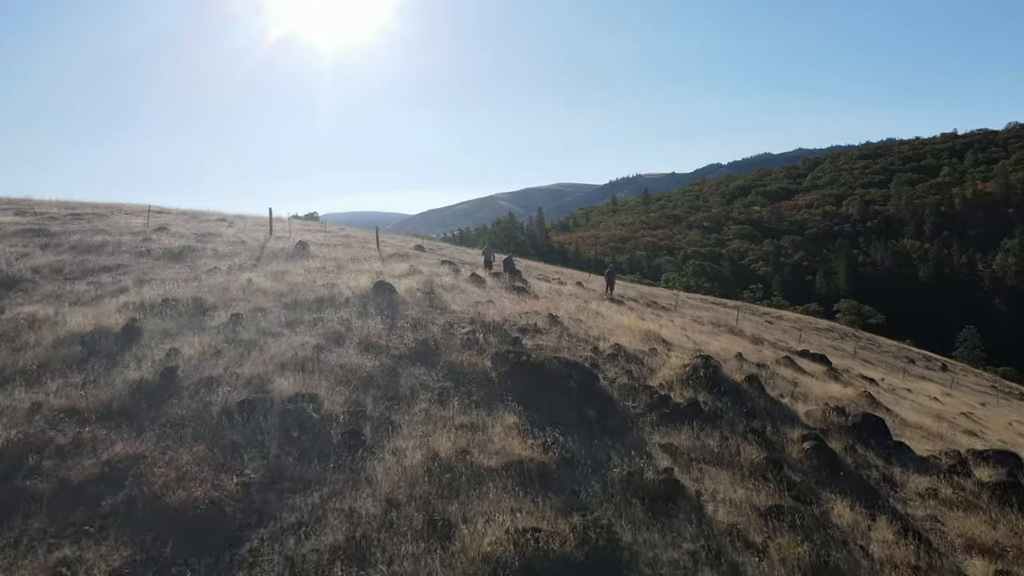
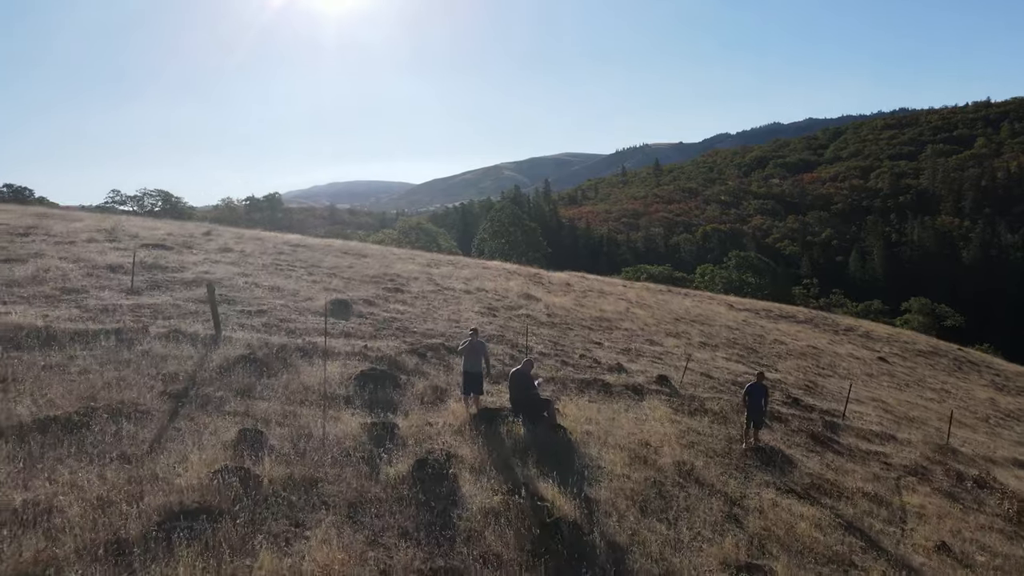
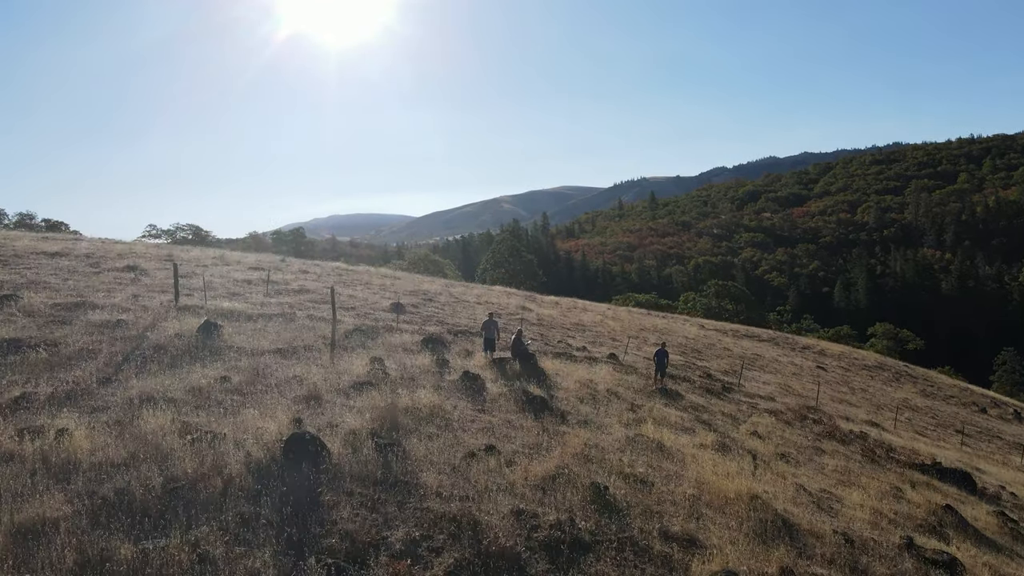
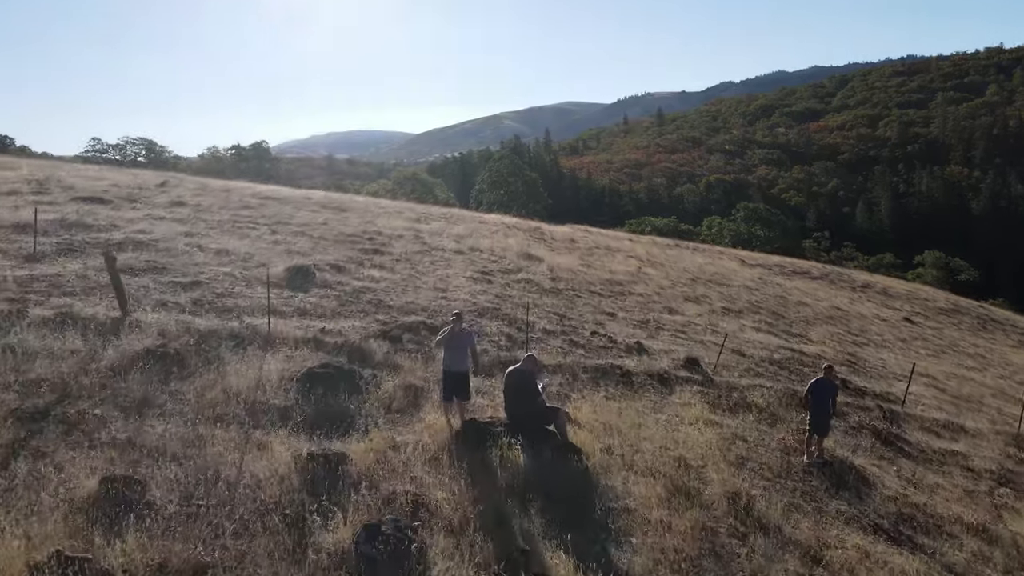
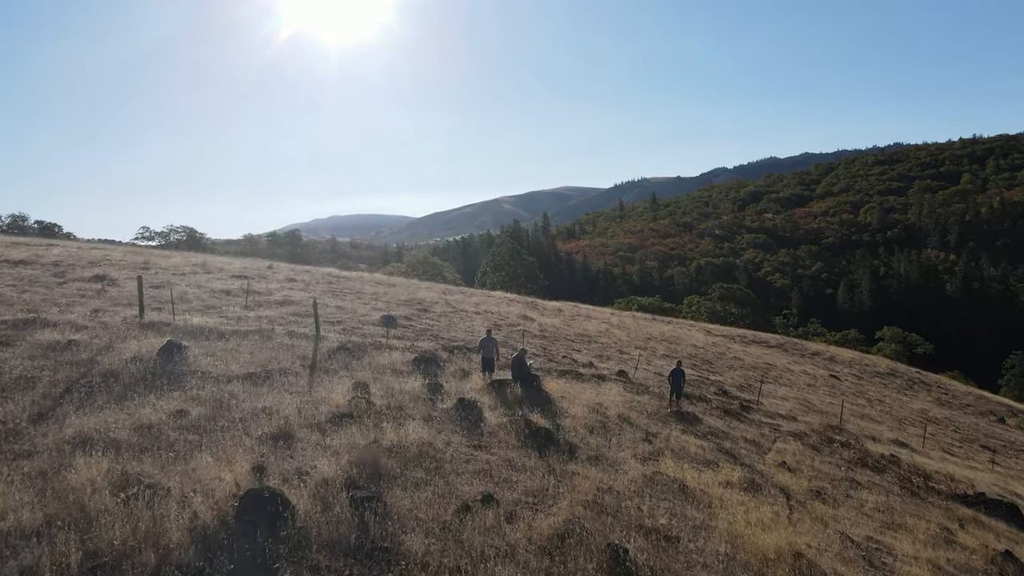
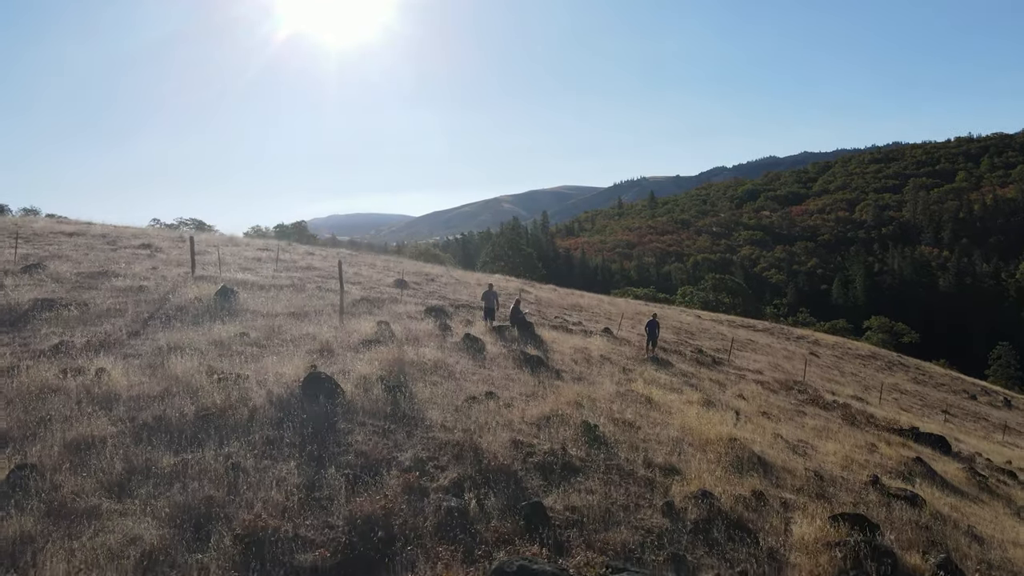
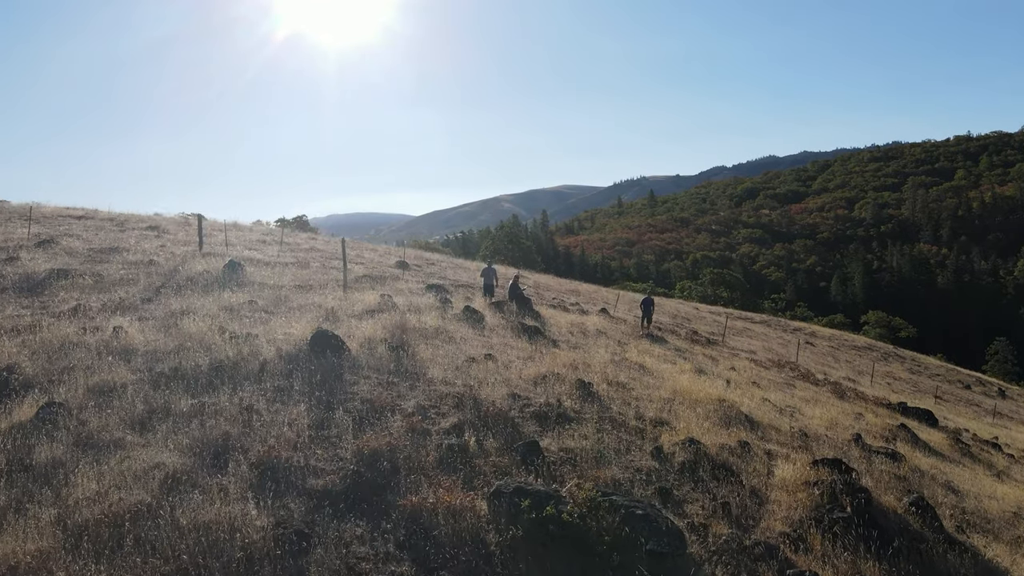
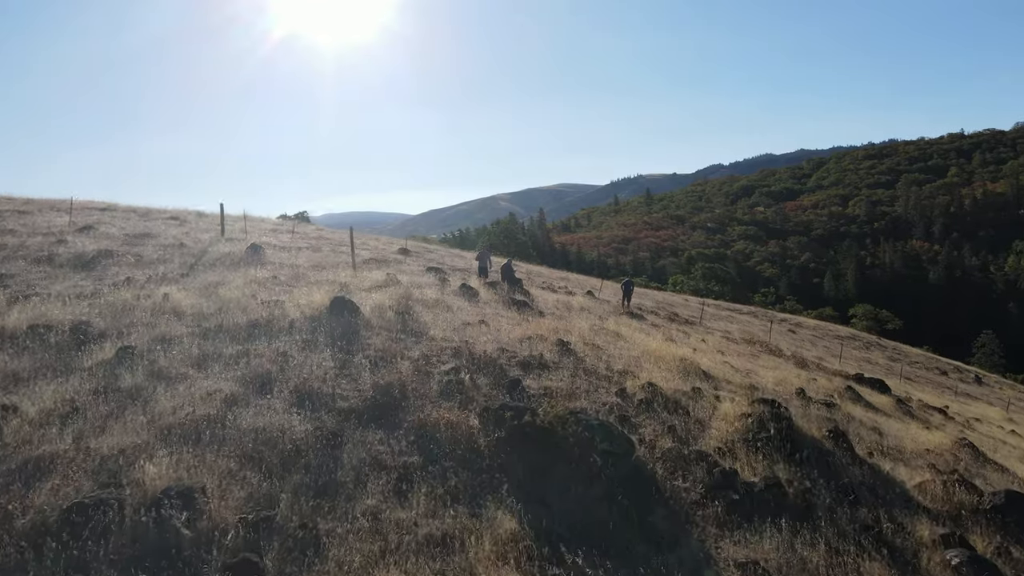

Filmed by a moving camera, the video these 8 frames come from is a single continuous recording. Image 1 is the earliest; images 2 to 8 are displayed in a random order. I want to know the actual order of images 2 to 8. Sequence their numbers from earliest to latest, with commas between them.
8, 7, 6, 3, 5, 2, 4
